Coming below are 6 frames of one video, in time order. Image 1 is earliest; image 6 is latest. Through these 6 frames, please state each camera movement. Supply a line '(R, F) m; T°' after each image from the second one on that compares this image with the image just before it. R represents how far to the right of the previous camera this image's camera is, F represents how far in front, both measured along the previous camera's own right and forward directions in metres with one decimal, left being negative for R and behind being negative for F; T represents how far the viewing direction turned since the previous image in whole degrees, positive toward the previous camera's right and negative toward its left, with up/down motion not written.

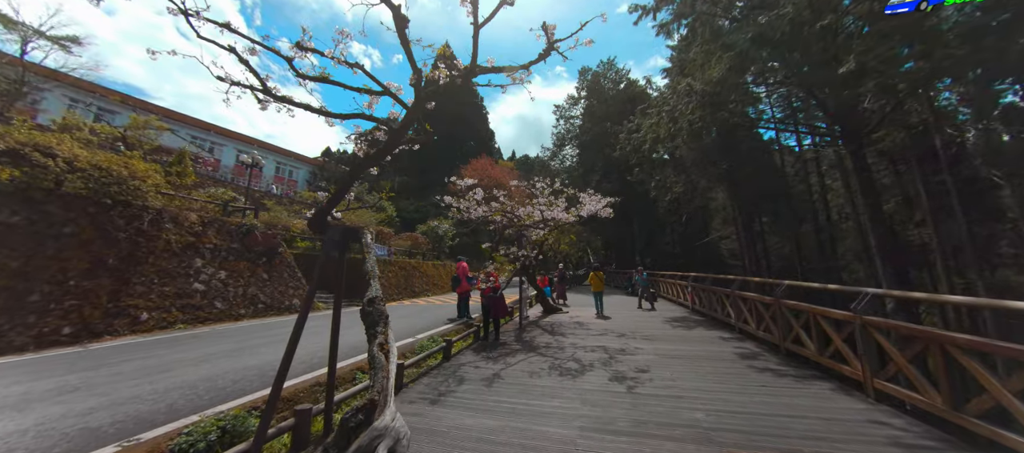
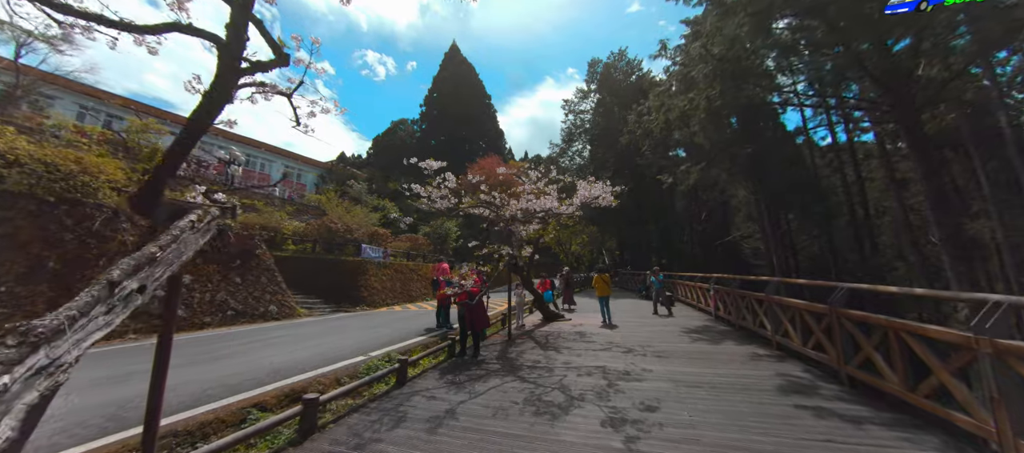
(+0.6, +1.1) m; -3°
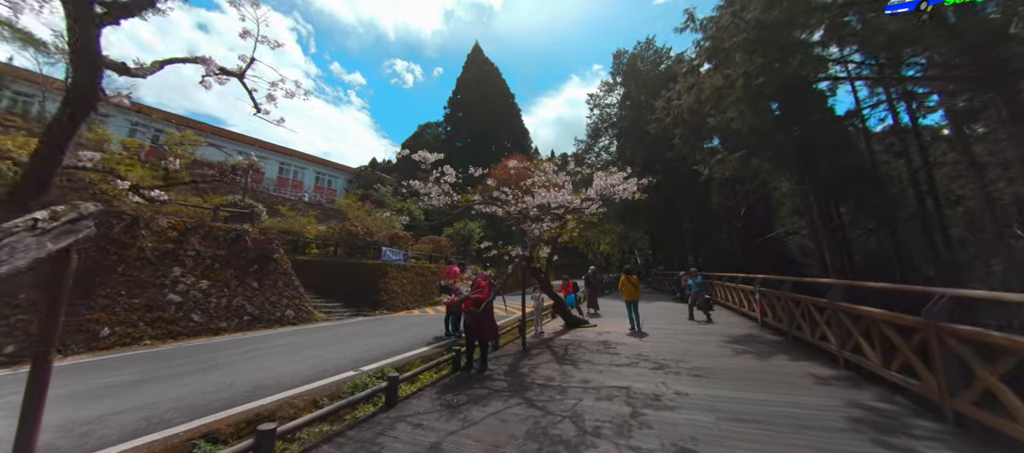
(+0.3, +0.6) m; -5°
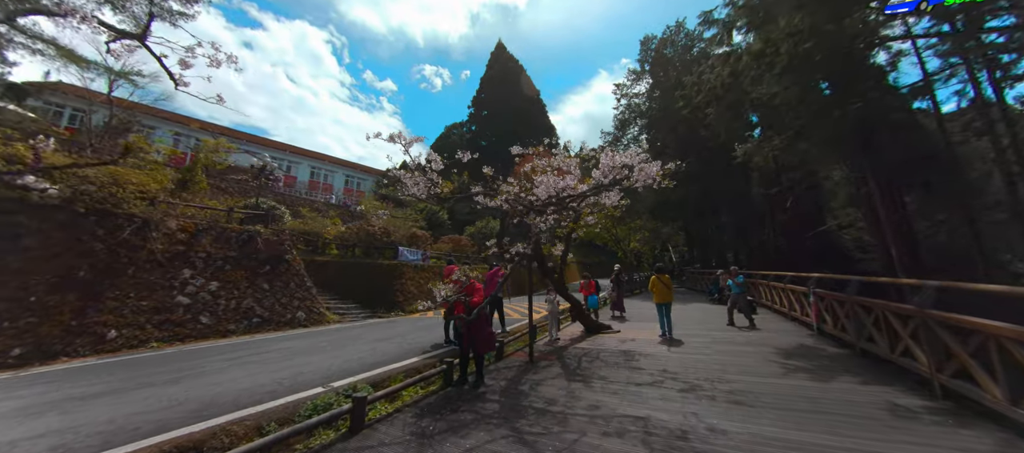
(+0.4, +0.7) m; -5°
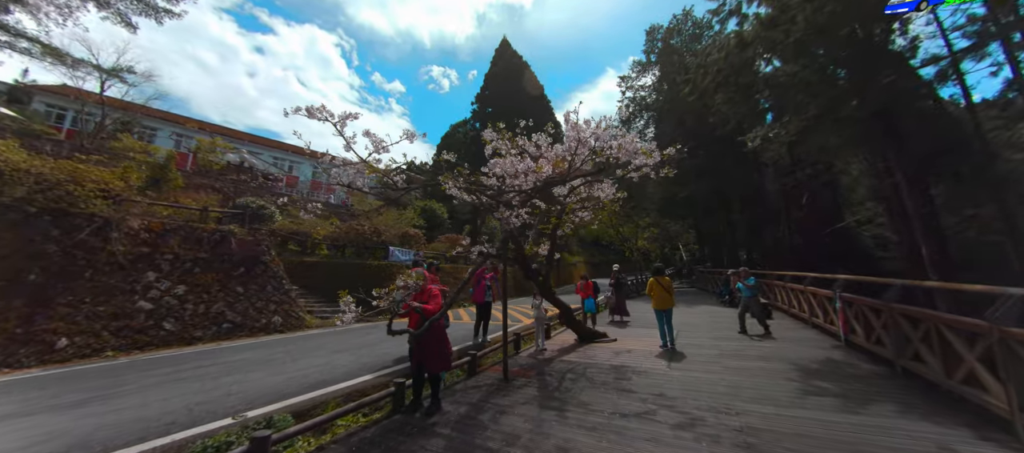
(+0.5, +0.7) m; -2°
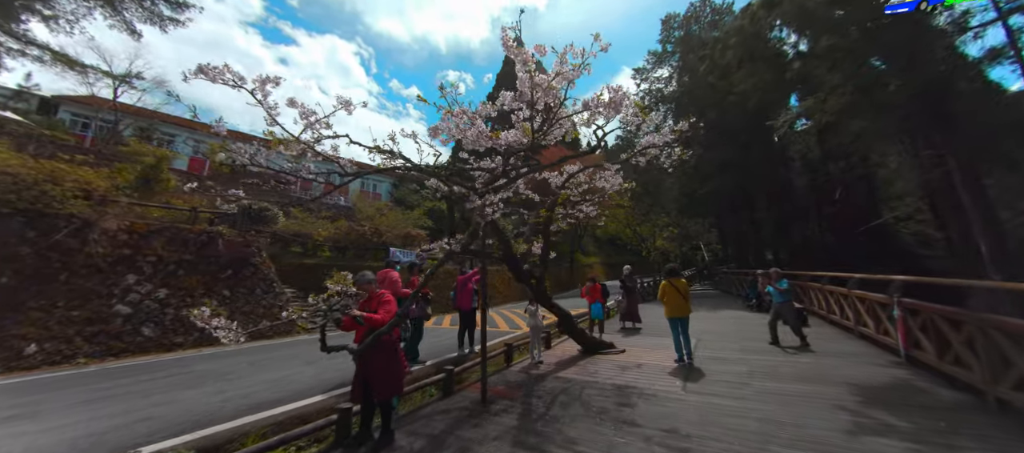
(+0.4, +0.7) m; -3°
